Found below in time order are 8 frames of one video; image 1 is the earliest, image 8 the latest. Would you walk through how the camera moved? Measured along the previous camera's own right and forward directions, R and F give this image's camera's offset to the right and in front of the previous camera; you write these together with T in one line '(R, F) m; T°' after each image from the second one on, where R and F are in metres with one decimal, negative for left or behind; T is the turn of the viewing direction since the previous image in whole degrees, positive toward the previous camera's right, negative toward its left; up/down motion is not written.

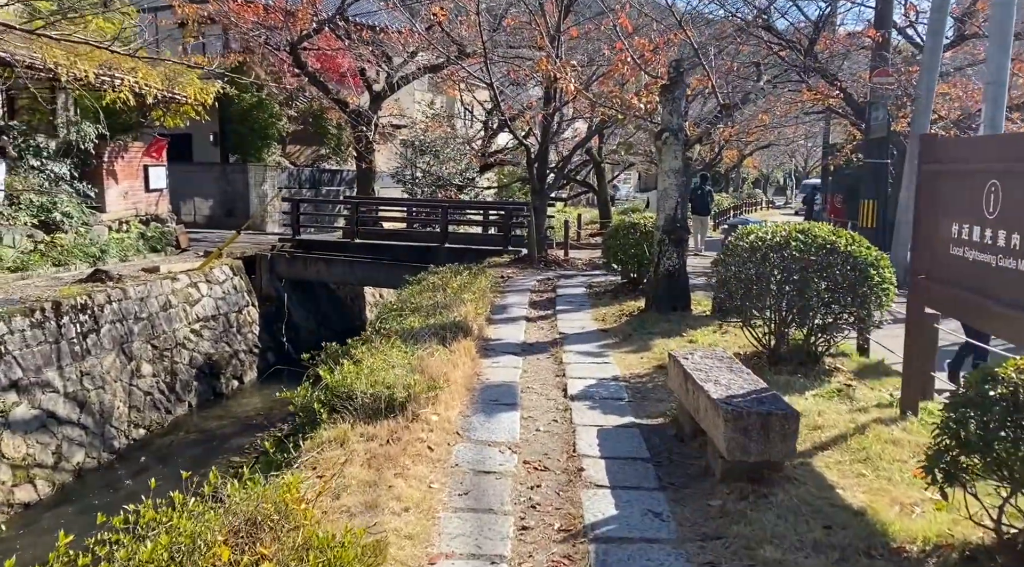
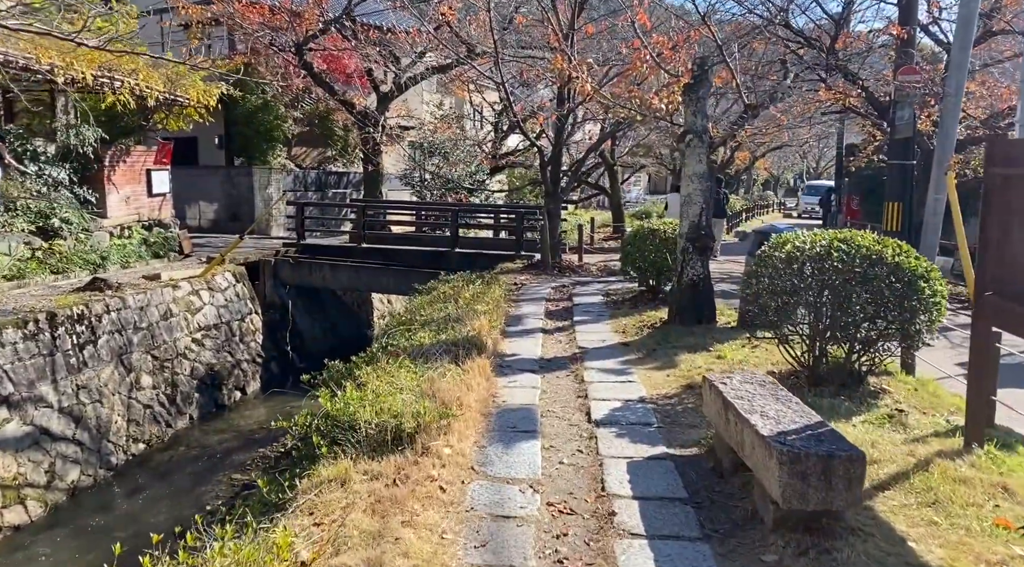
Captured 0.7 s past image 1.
(-0.1, +0.4) m; -1°
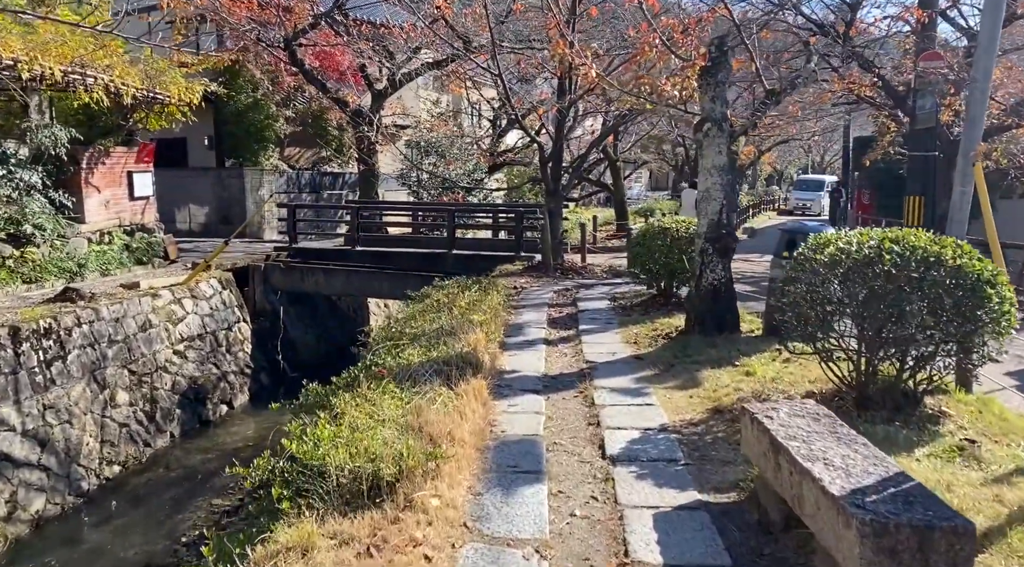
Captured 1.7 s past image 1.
(0.0, +0.7) m; 0°
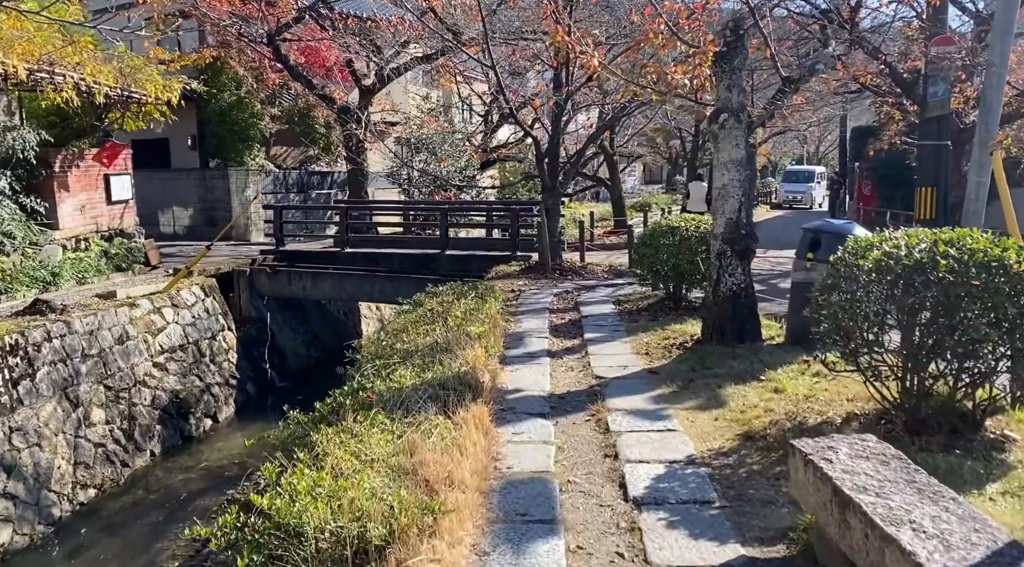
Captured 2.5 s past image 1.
(-0.1, +0.5) m; 0°
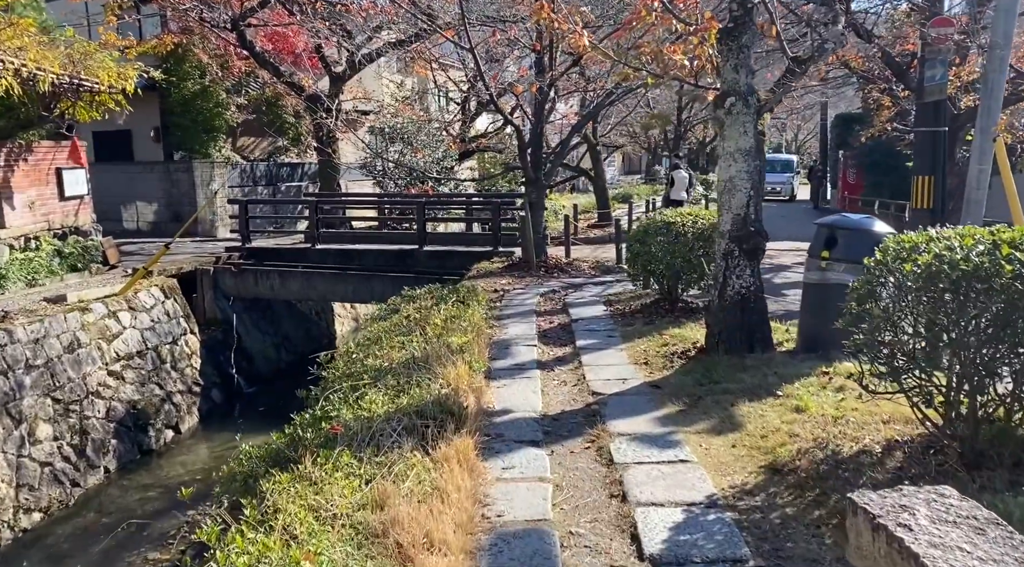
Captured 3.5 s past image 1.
(0.0, +0.6) m; +2°
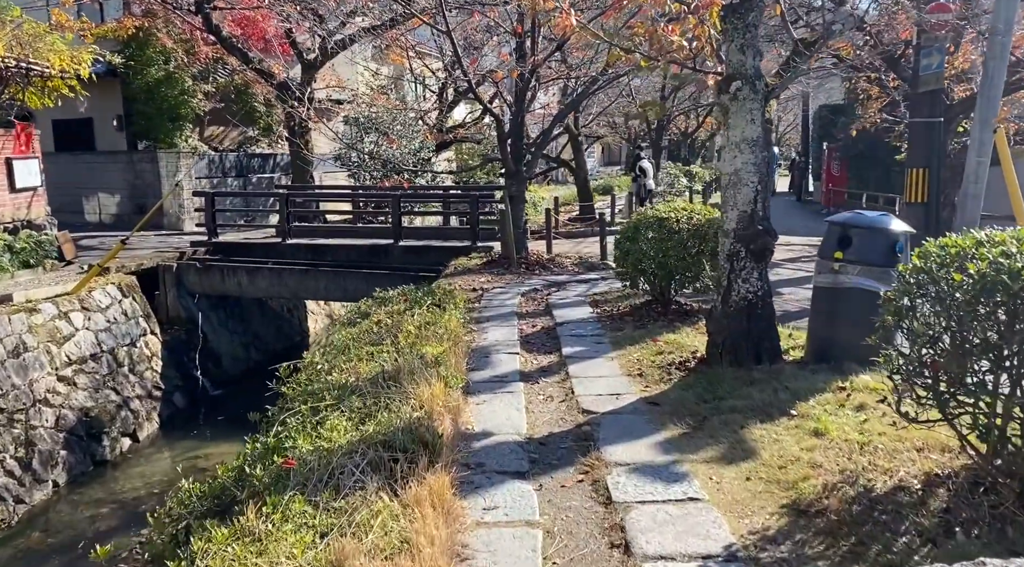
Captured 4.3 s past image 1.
(0.0, +0.5) m; +1°
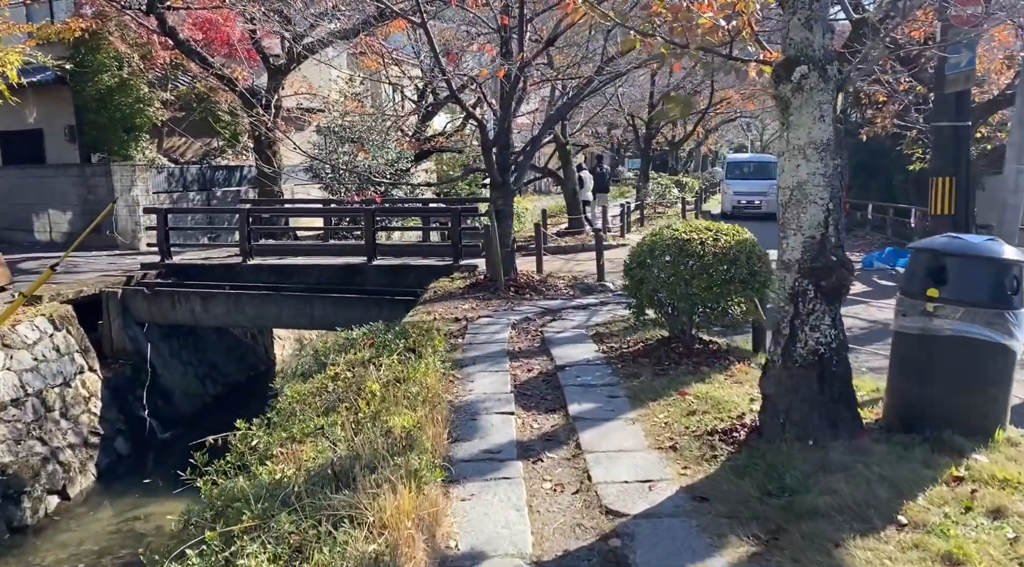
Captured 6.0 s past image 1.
(-0.1, +1.2) m; +1°
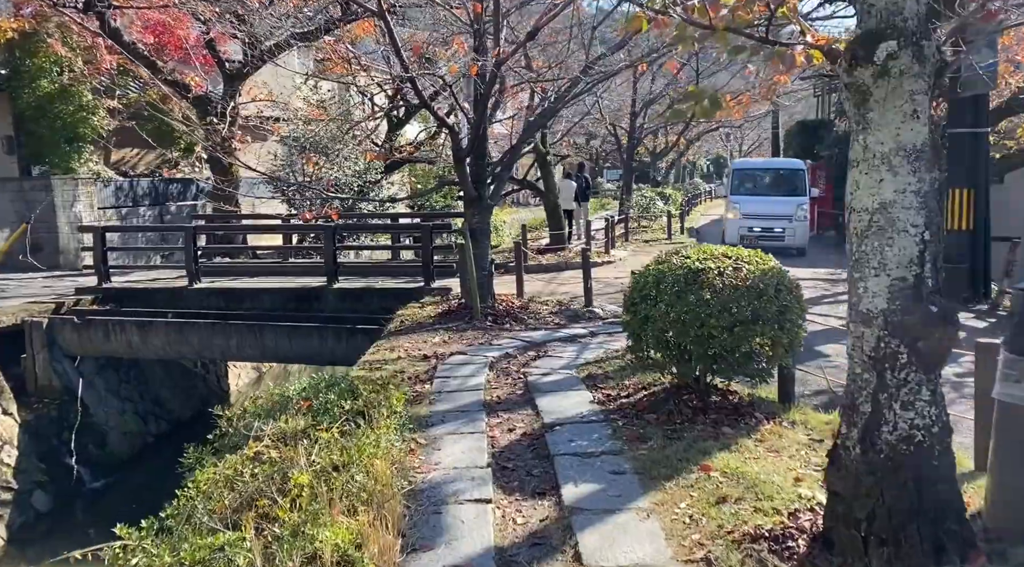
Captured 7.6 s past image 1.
(0.0, +1.1) m; +2°
